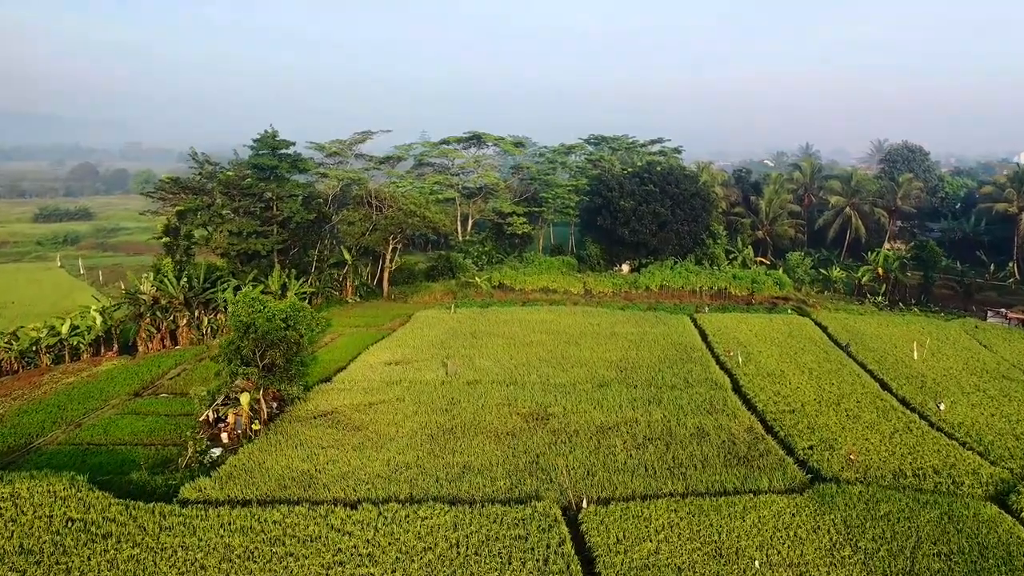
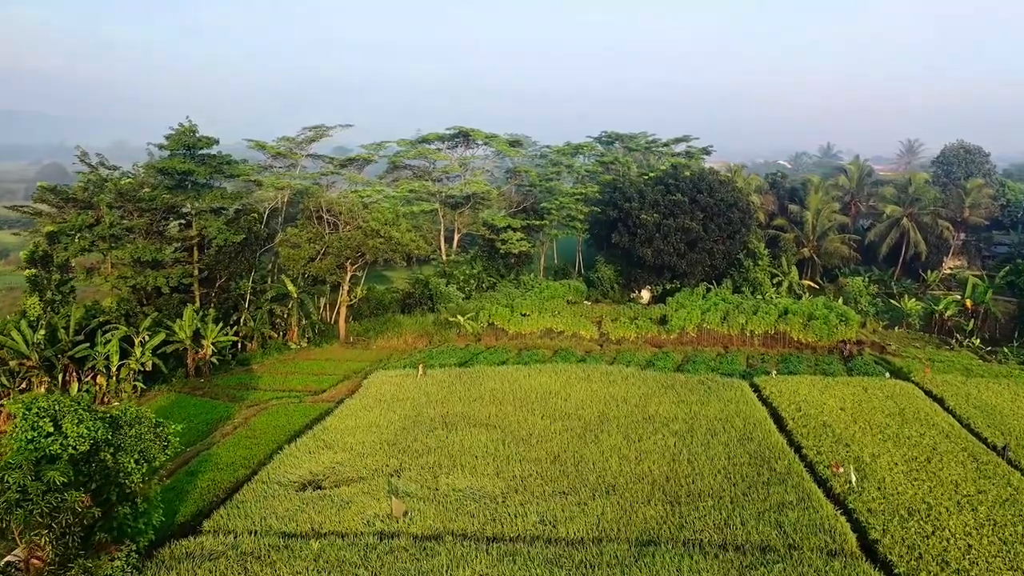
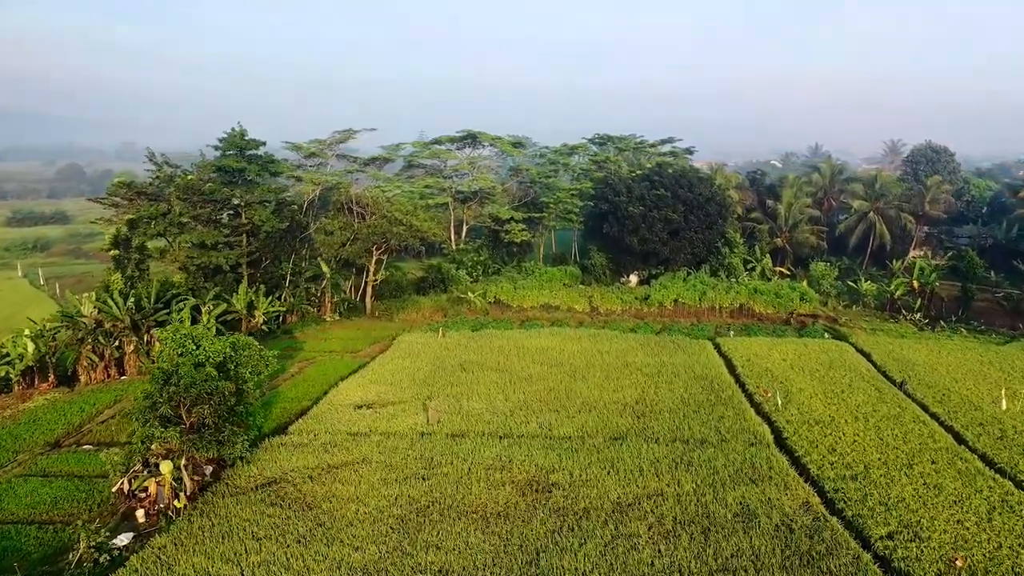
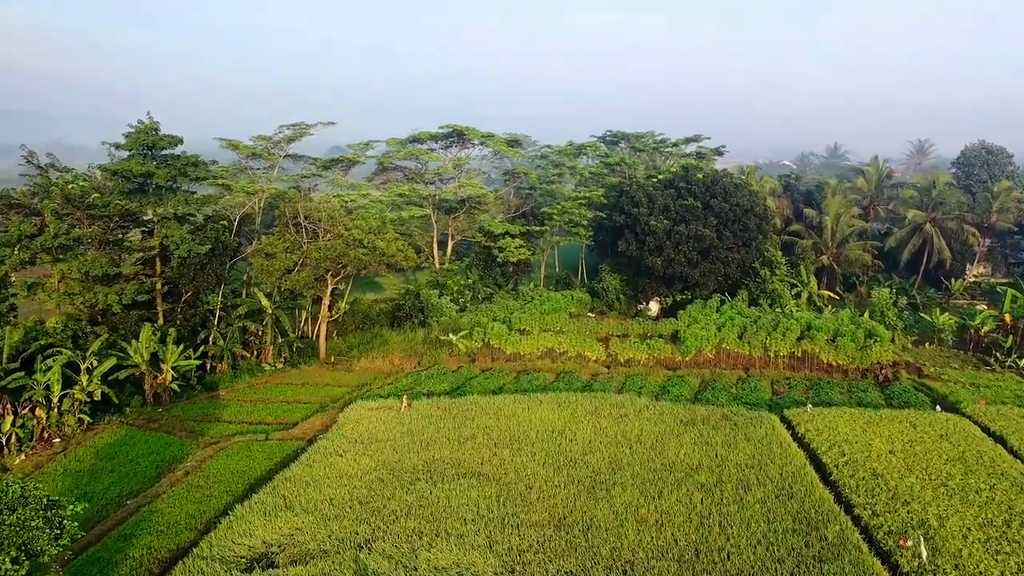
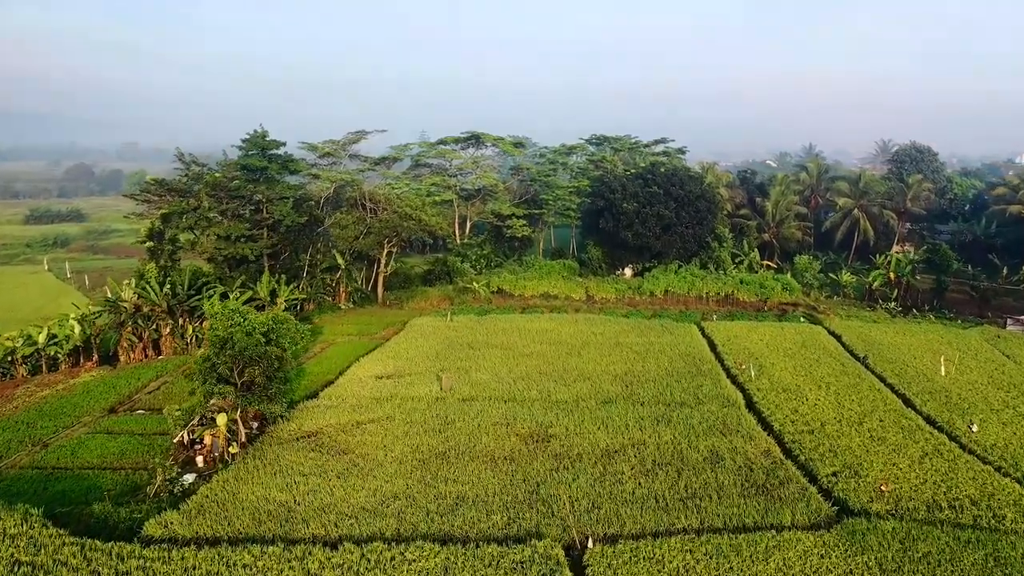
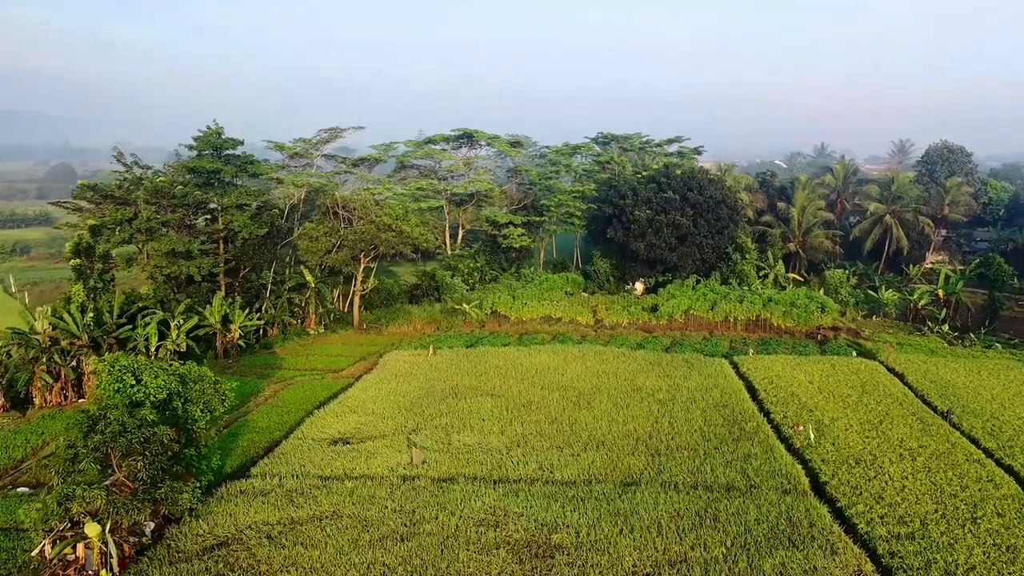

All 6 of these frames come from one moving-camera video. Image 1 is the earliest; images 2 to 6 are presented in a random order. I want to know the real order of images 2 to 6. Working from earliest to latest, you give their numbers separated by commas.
5, 3, 6, 2, 4
